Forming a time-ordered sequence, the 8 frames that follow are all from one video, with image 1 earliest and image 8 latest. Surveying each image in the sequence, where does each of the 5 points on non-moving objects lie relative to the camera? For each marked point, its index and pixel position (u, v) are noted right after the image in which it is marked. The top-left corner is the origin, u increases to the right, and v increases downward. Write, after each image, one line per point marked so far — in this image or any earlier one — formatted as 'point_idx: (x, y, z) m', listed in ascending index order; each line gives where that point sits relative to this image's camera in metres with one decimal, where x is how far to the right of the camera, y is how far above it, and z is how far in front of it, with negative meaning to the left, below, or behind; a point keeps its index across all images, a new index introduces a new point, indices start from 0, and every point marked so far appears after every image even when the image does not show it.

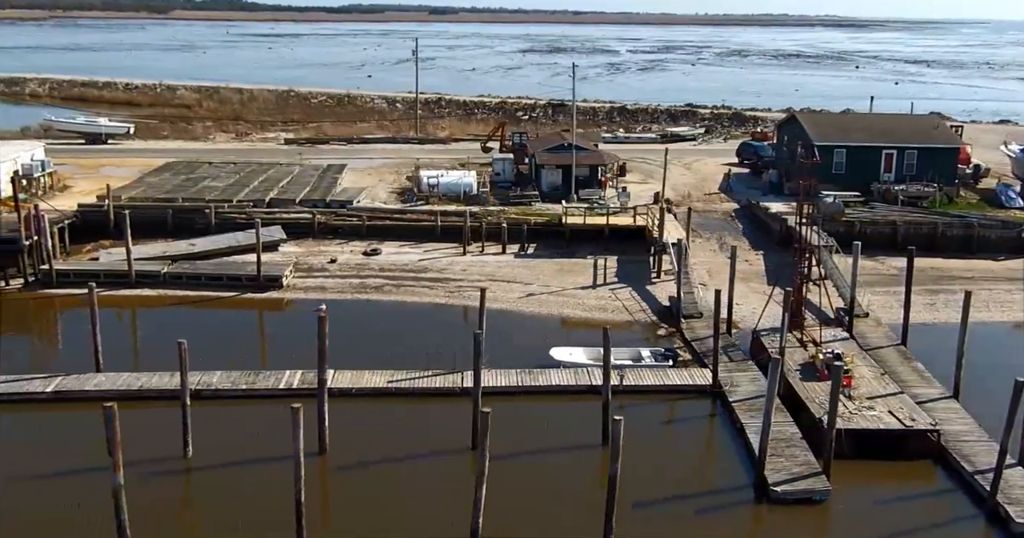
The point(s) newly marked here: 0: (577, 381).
0: (+1.4, -2.4, +18.0) m
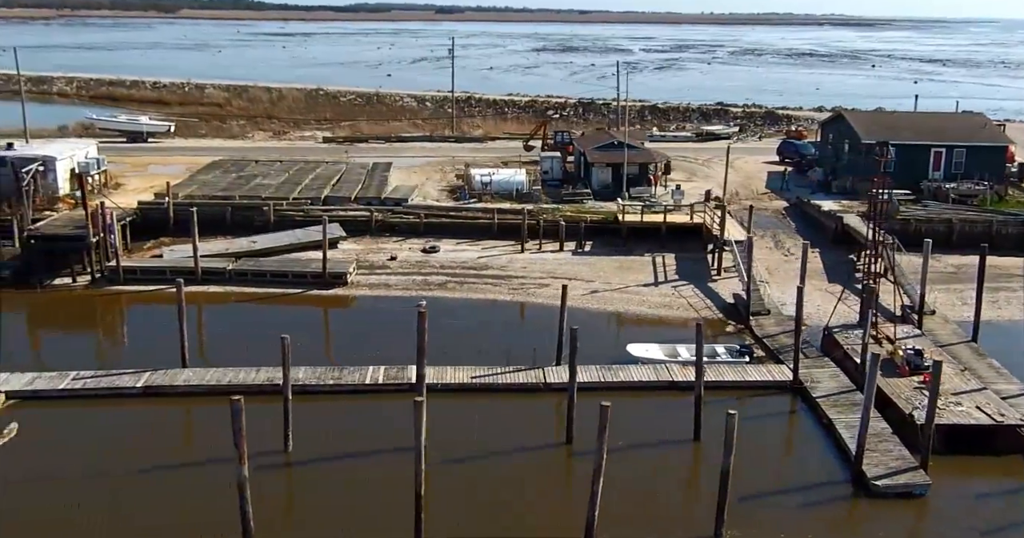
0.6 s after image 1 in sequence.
0: (+3.1, -2.3, +18.2) m
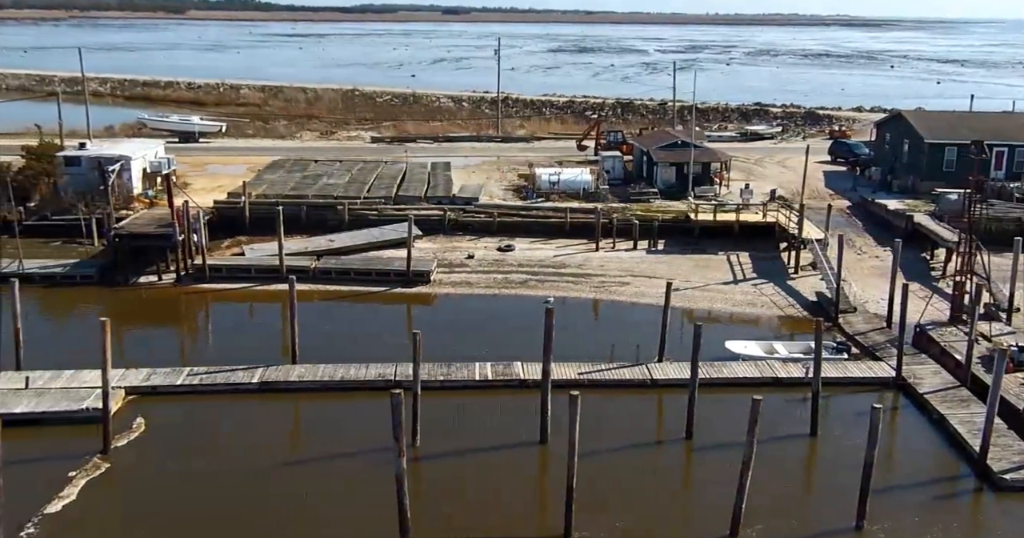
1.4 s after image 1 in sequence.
0: (+5.4, -2.2, +18.4) m
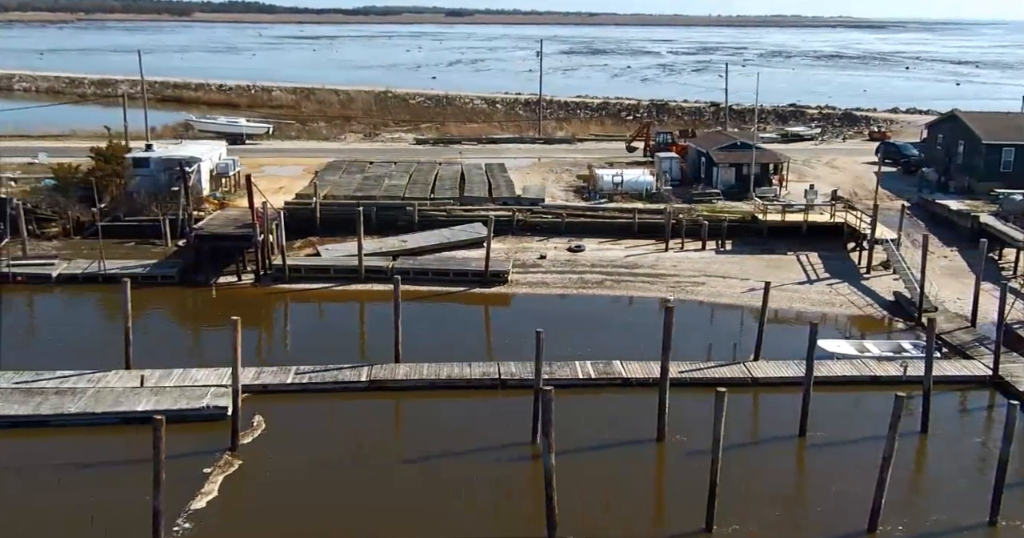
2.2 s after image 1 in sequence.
0: (+7.5, -2.2, +18.5) m
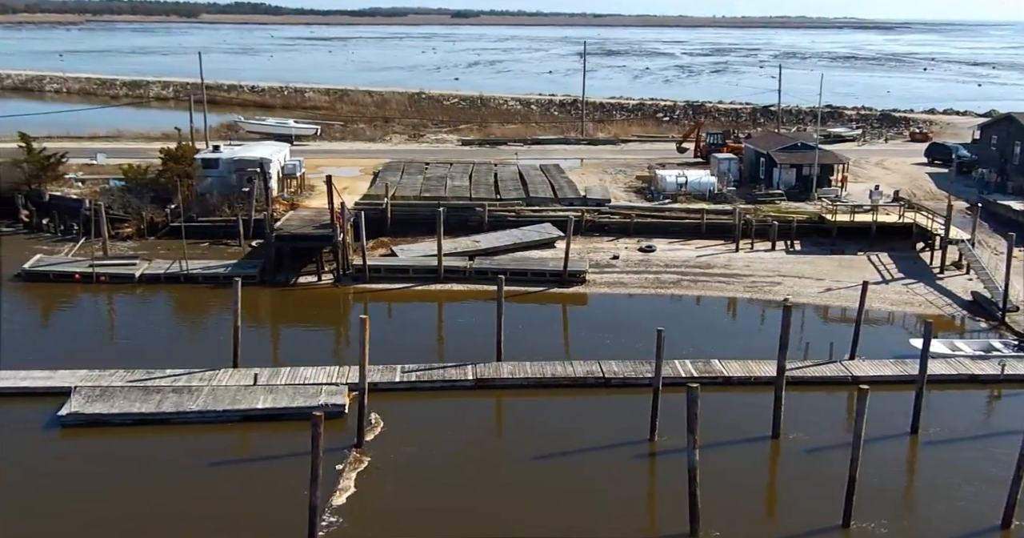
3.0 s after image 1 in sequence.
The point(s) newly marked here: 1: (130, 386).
0: (+9.7, -2.2, +18.7) m
1: (-7.5, -2.3, +16.6) m
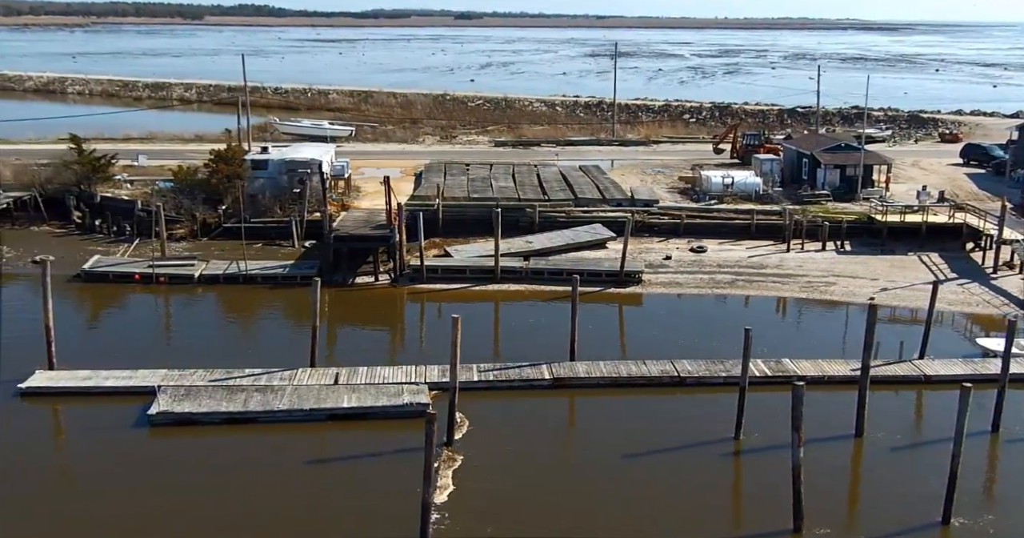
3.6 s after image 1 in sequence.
0: (+11.2, -2.2, +18.8) m
1: (-5.9, -2.3, +16.8) m
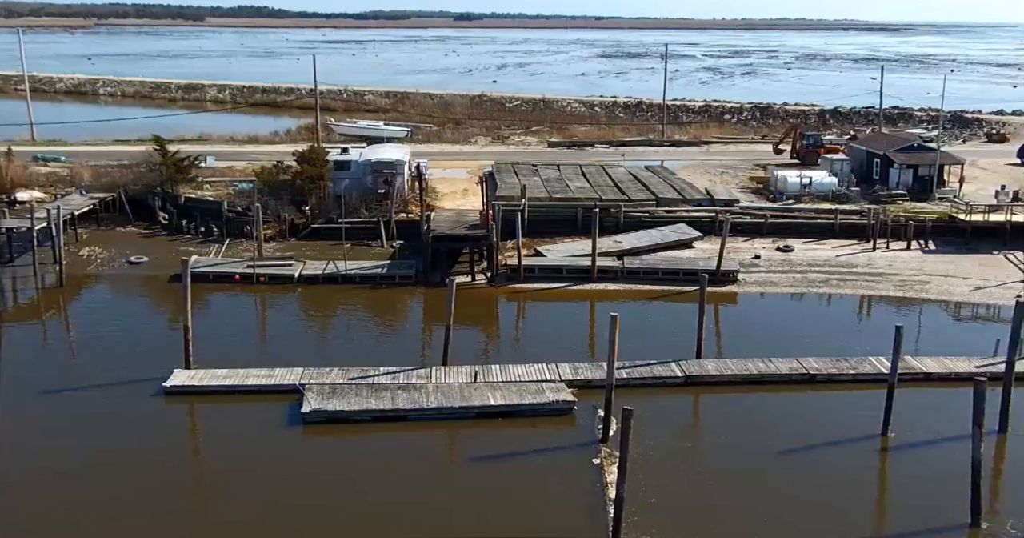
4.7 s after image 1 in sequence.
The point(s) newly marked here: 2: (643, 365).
0: (+14.0, -2.2, +19.0) m
1: (-3.1, -2.3, +16.9) m
2: (+2.7, -2.1, +18.4) m
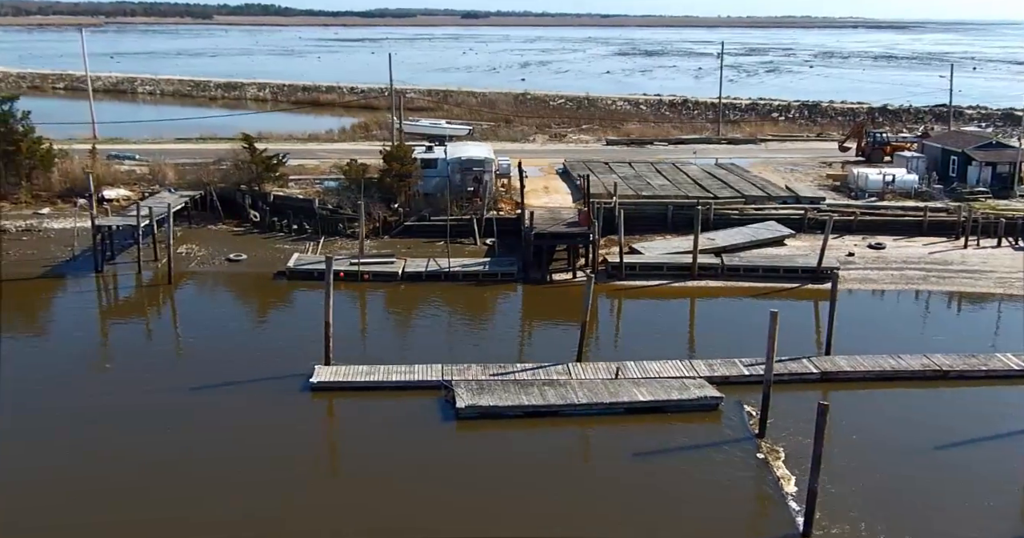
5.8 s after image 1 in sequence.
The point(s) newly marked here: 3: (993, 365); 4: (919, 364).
0: (+16.9, -2.1, +19.1) m
1: (-0.2, -2.2, +17.1) m
2: (+5.6, -2.0, +18.5) m
3: (+10.4, -2.1, +18.6) m
4: (+8.7, -2.1, +18.5) m
